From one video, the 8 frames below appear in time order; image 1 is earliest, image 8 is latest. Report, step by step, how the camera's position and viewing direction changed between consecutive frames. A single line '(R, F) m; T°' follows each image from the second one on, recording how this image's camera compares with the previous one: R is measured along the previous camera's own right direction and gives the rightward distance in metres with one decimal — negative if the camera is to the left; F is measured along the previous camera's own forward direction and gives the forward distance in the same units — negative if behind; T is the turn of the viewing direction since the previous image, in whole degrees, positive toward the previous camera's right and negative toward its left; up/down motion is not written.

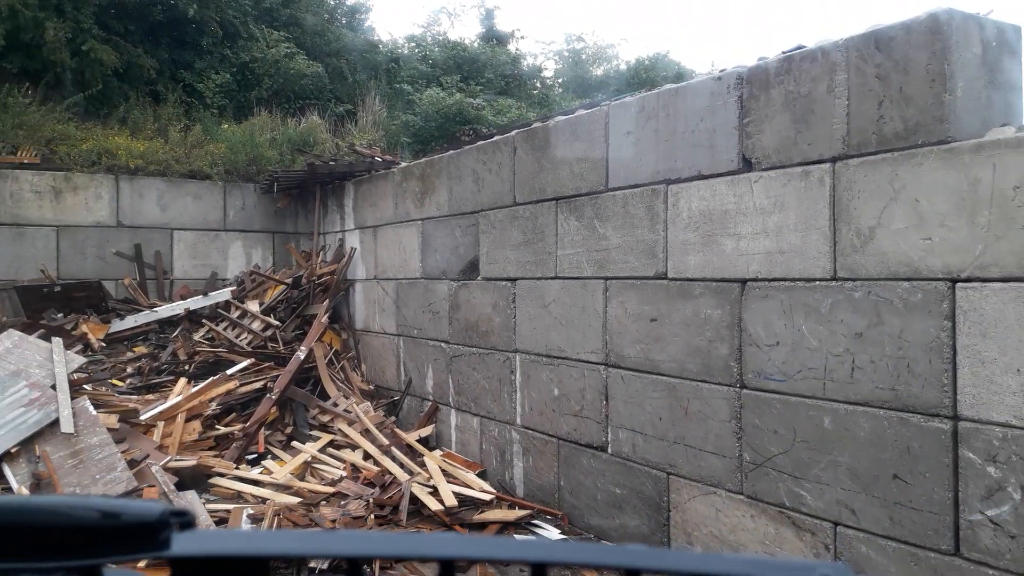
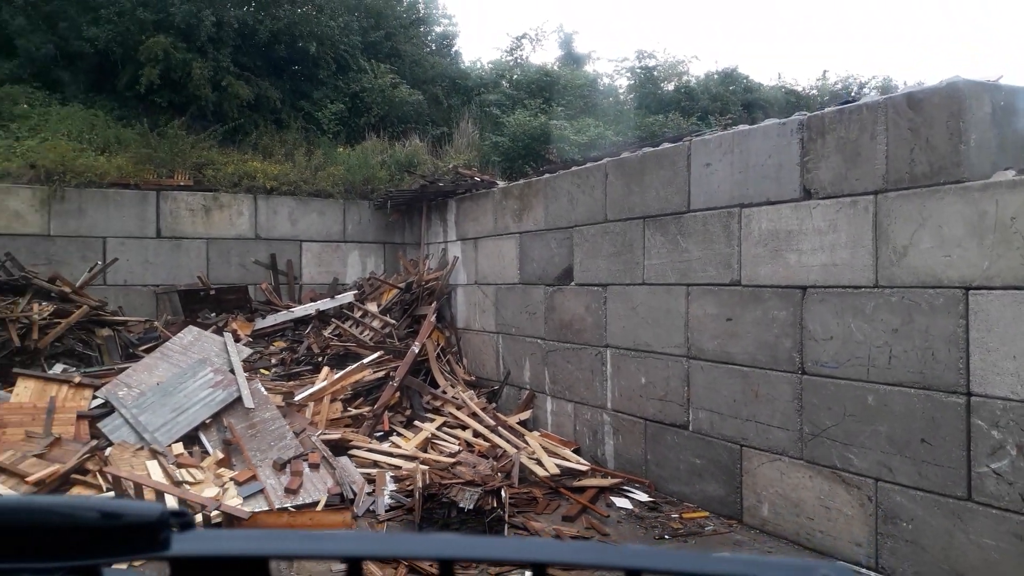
(-0.2, -0.9) m; -4°
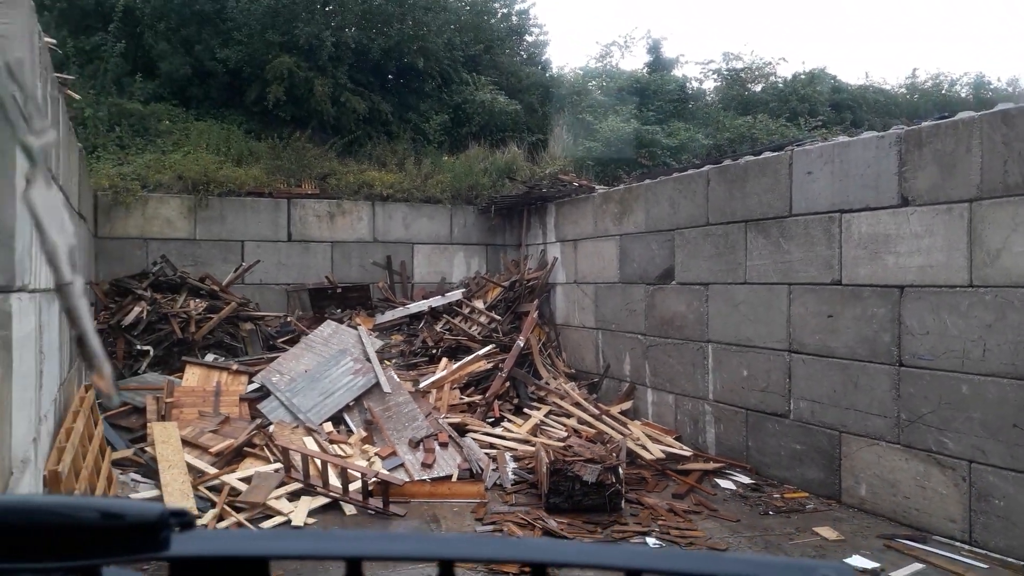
(-0.3, -0.5) m; -5°
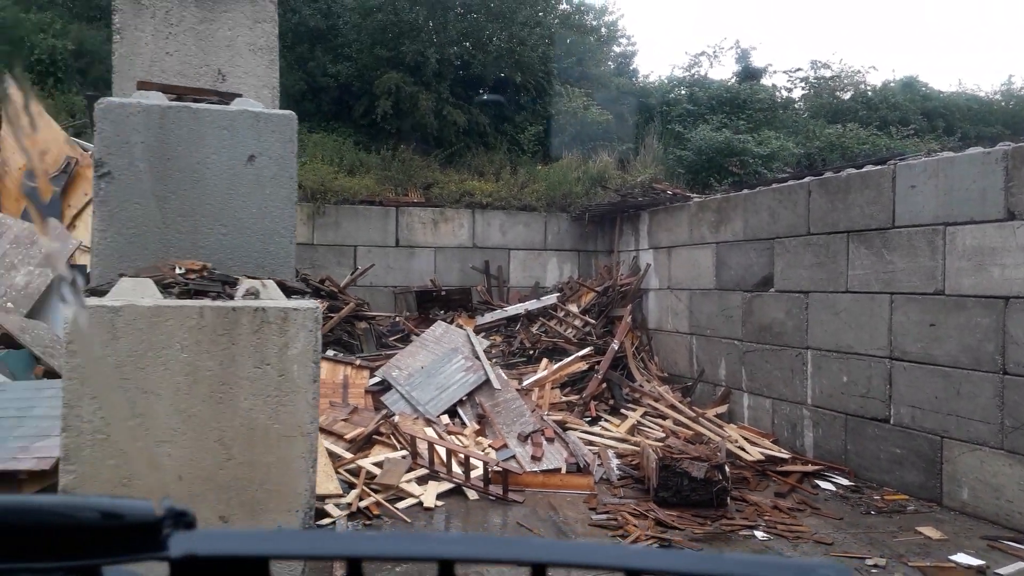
(-0.3, -0.4) m; -5°
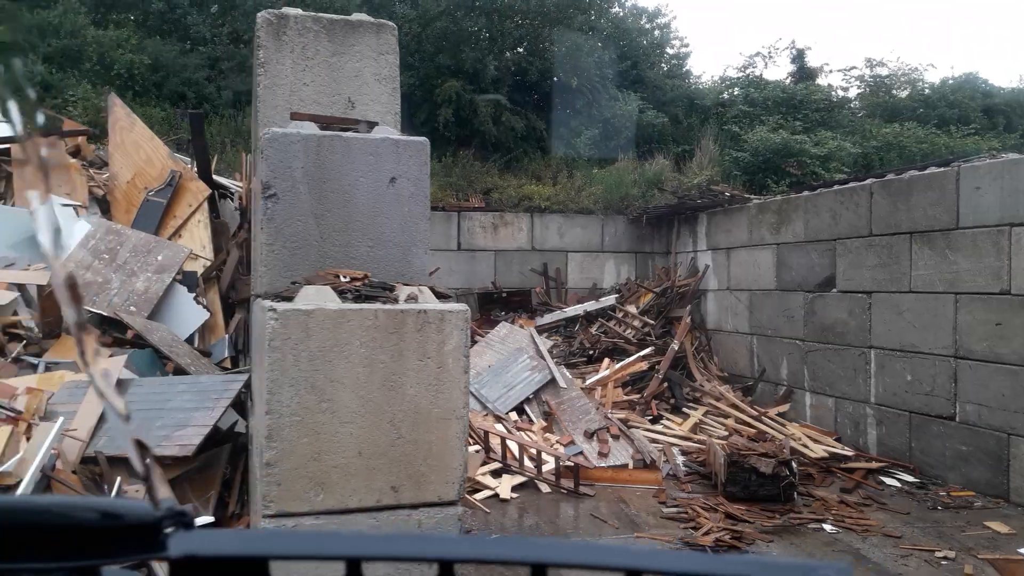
(-0.2, -0.2) m; -3°
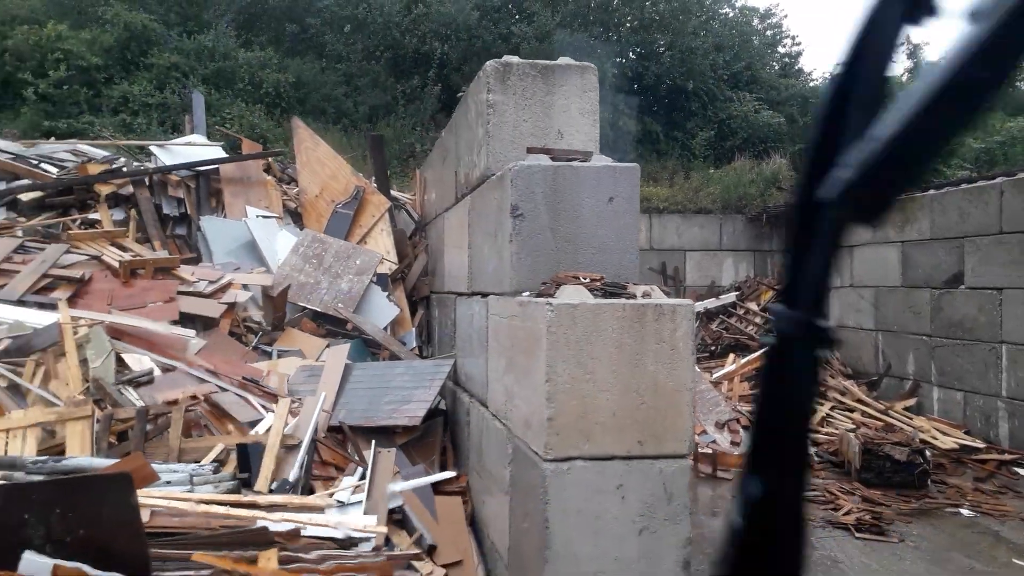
(-0.3, -0.5) m; -6°
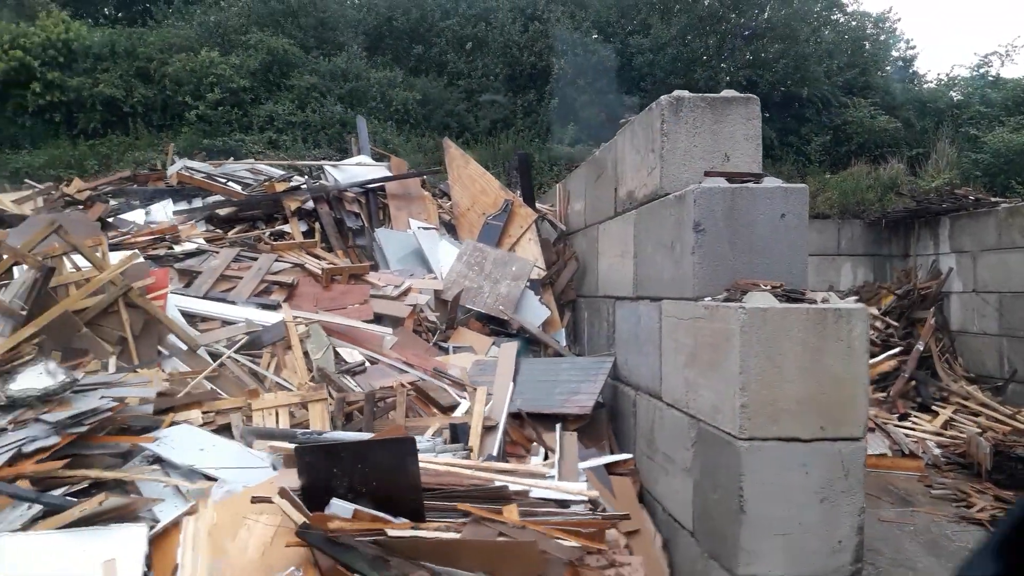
(-0.4, -0.5) m; -6°
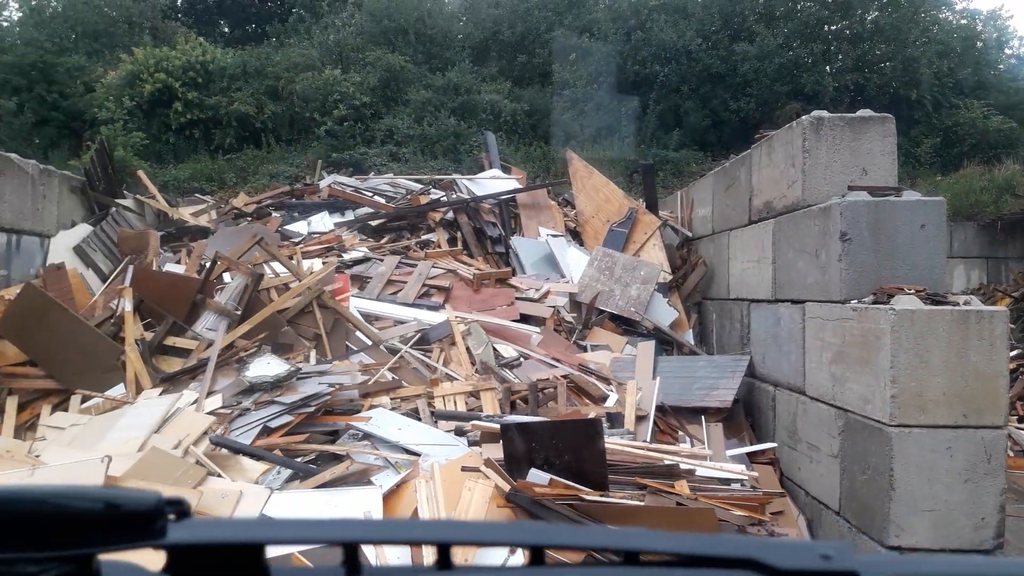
(-0.4, -0.5) m; -6°
